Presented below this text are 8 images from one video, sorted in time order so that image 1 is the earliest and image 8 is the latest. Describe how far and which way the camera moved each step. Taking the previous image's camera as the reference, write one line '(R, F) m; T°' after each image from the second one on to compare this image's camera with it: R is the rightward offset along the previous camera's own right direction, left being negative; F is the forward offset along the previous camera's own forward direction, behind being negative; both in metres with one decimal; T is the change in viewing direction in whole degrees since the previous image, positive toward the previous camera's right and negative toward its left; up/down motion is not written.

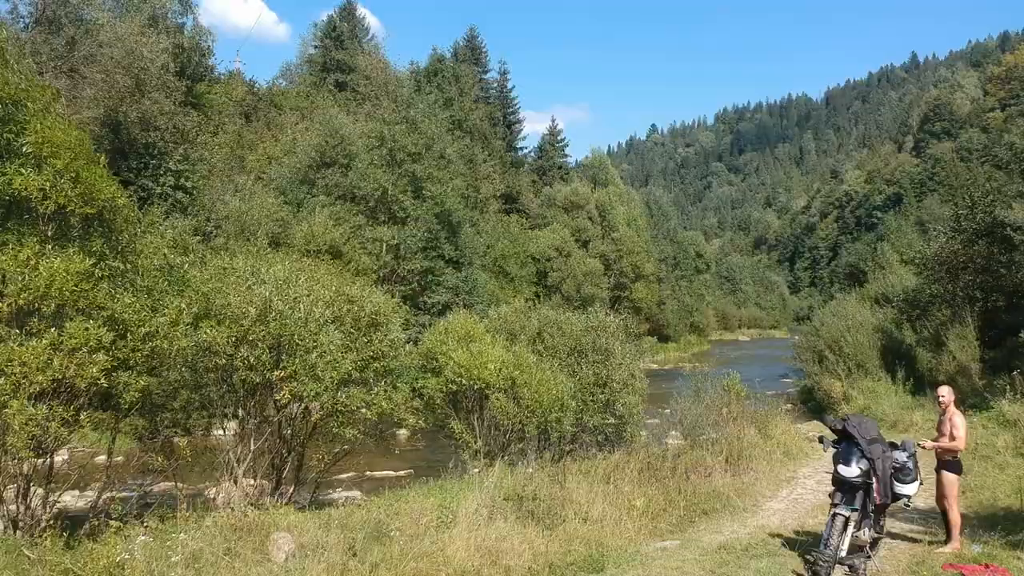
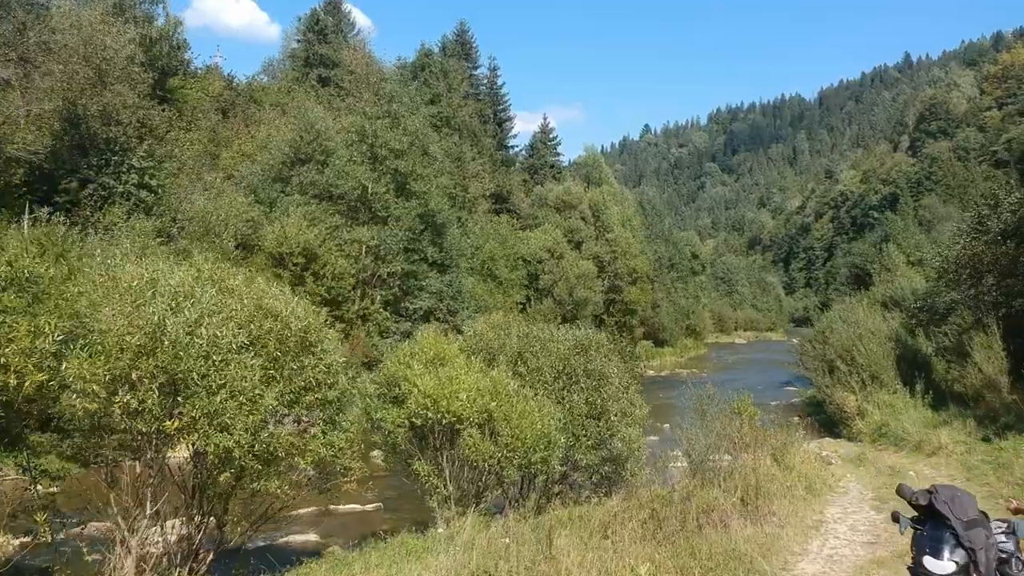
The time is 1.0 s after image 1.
(+0.2, +2.2) m; 0°
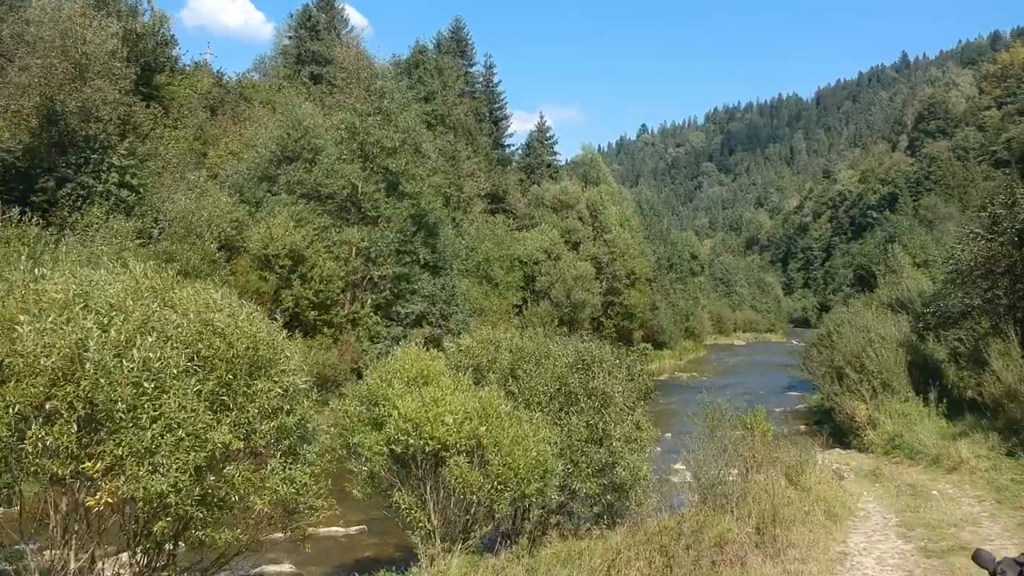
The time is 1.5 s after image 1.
(0.0, +1.2) m; 0°
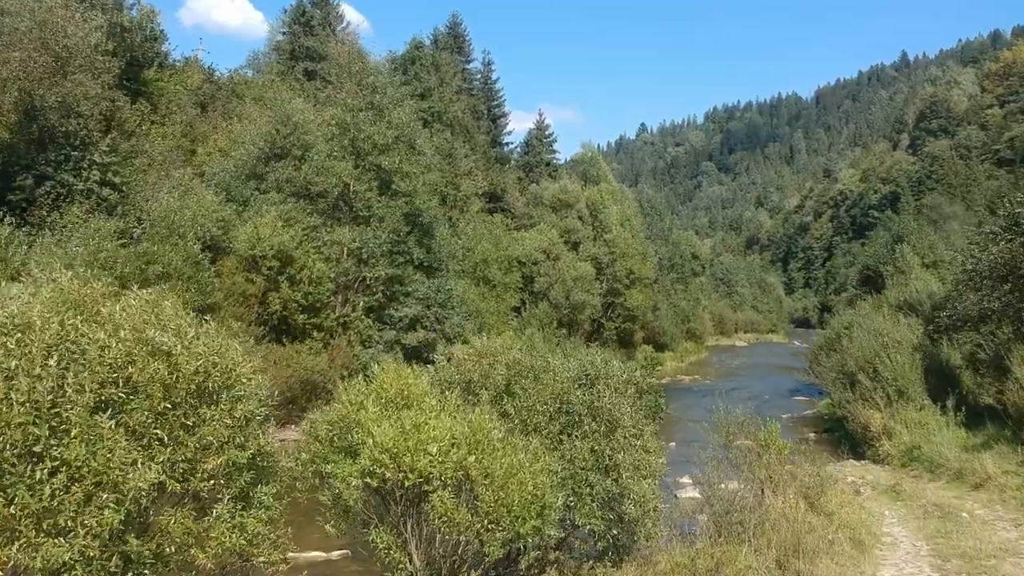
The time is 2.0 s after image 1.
(0.0, +1.2) m; 0°
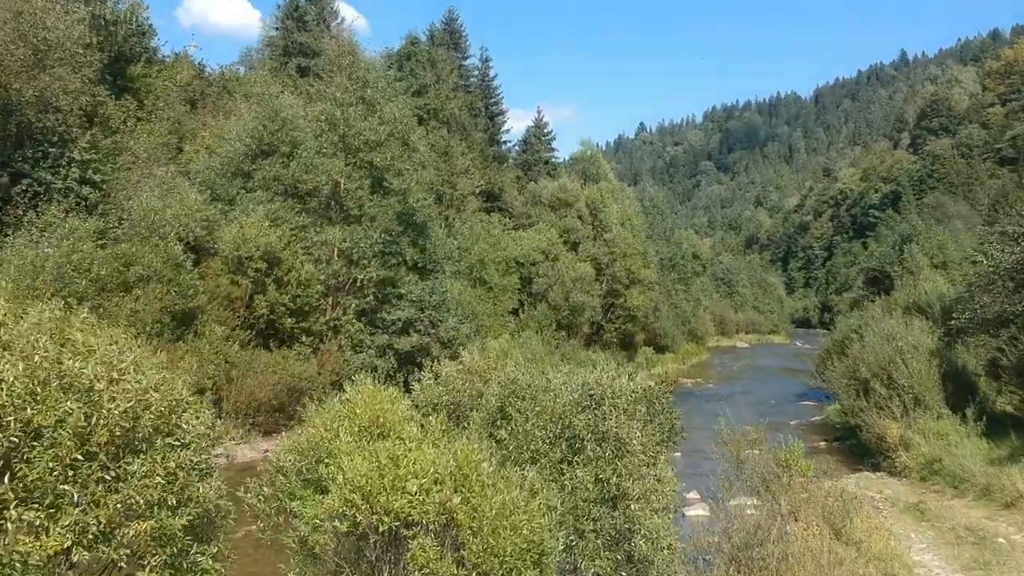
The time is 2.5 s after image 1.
(0.0, +1.2) m; 0°
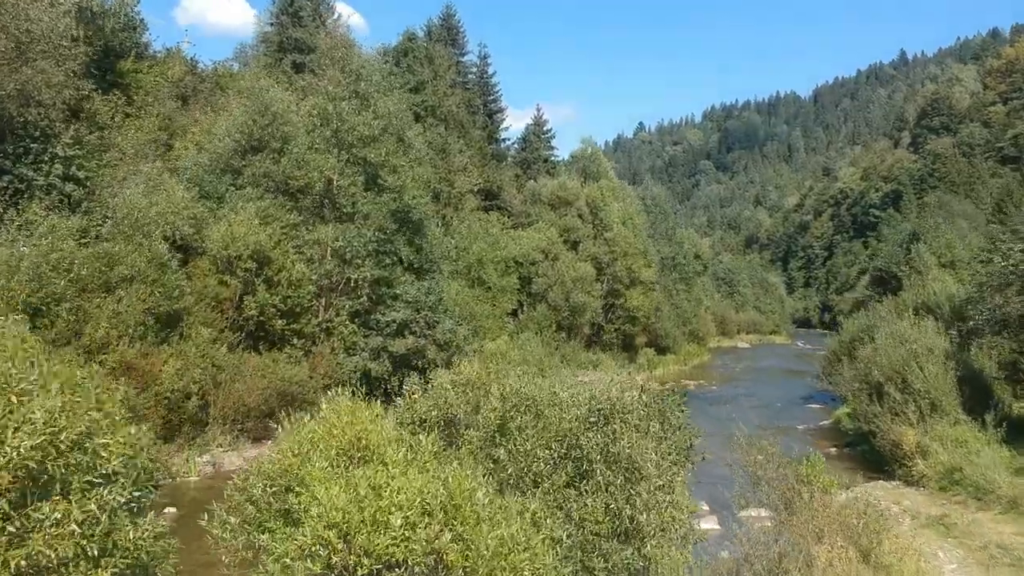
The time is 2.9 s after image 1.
(0.0, +1.0) m; 0°
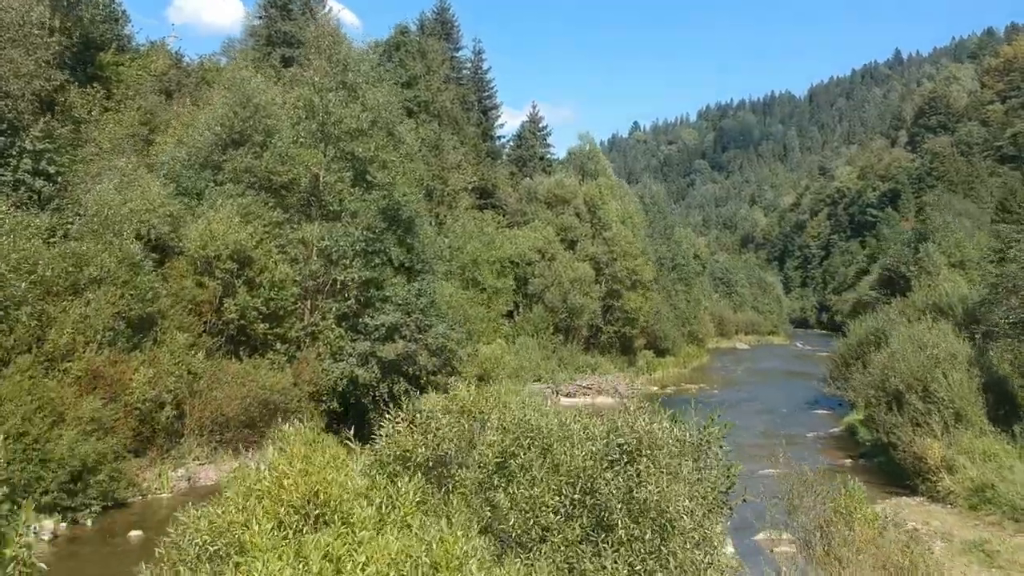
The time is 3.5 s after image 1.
(0.0, +1.5) m; 0°
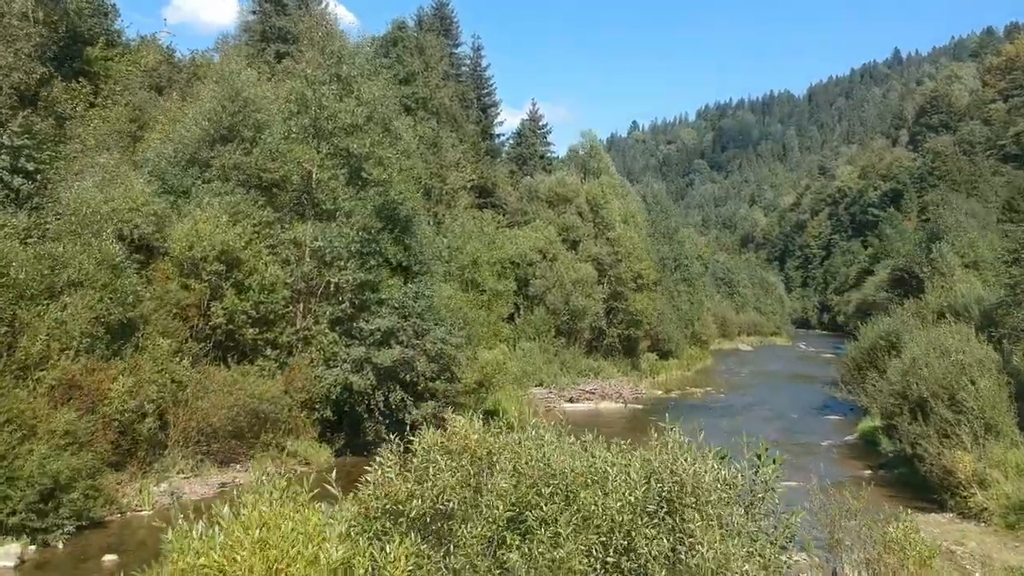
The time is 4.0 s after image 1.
(-0.1, +1.2) m; 0°
